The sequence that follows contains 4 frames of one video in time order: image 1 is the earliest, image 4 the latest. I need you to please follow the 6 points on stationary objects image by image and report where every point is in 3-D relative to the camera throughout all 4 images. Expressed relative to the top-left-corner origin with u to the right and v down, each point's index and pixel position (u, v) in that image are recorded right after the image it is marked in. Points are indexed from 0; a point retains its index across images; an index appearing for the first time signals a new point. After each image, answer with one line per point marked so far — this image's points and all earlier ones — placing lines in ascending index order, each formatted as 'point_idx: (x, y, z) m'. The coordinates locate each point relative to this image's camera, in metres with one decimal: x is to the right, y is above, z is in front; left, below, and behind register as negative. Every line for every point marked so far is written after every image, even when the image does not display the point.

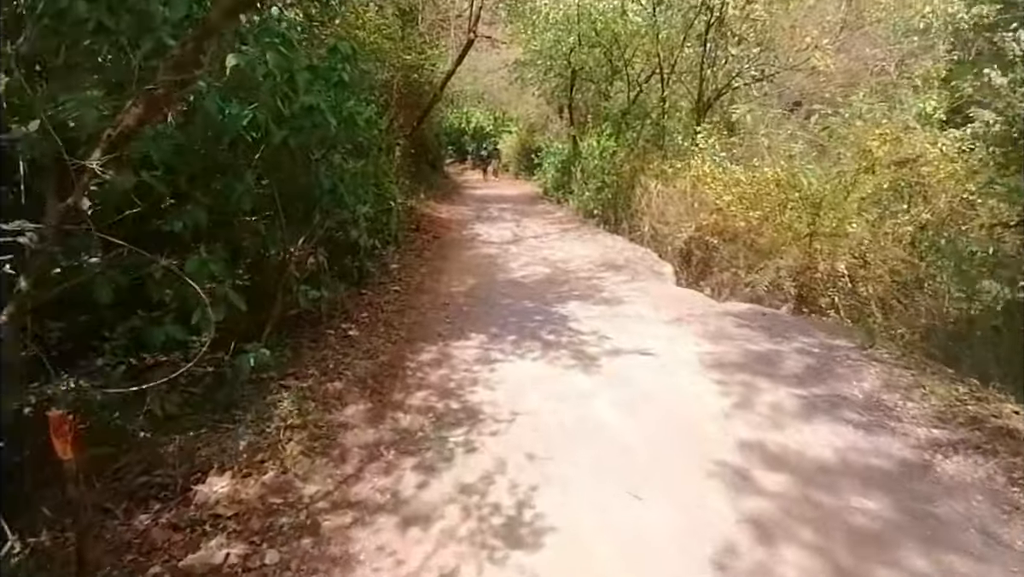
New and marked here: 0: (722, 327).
0: (+1.4, -0.3, +6.6) m
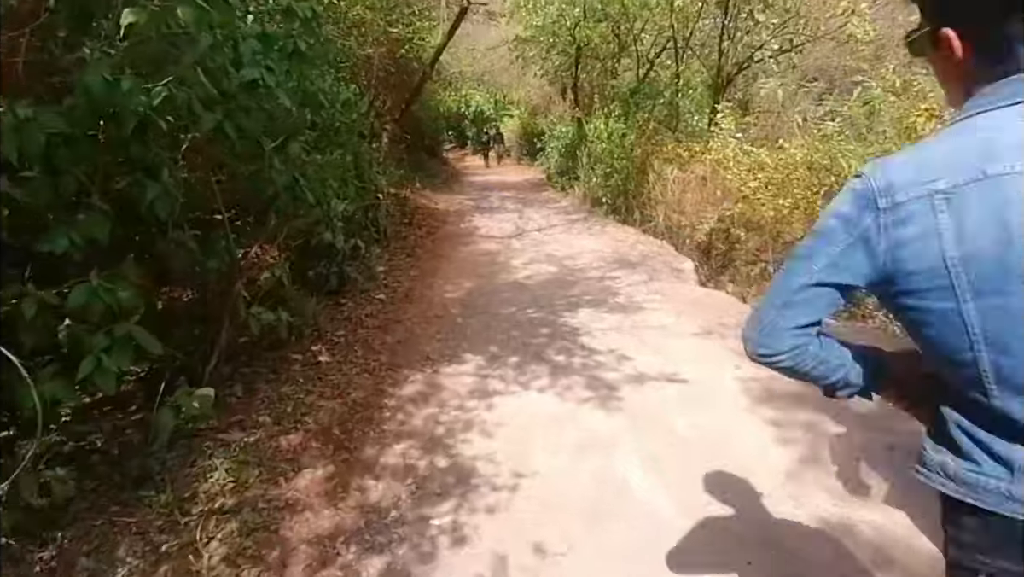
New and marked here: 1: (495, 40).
0: (+1.4, -0.3, +5.6) m
1: (-0.3, +4.7, +18.8) m
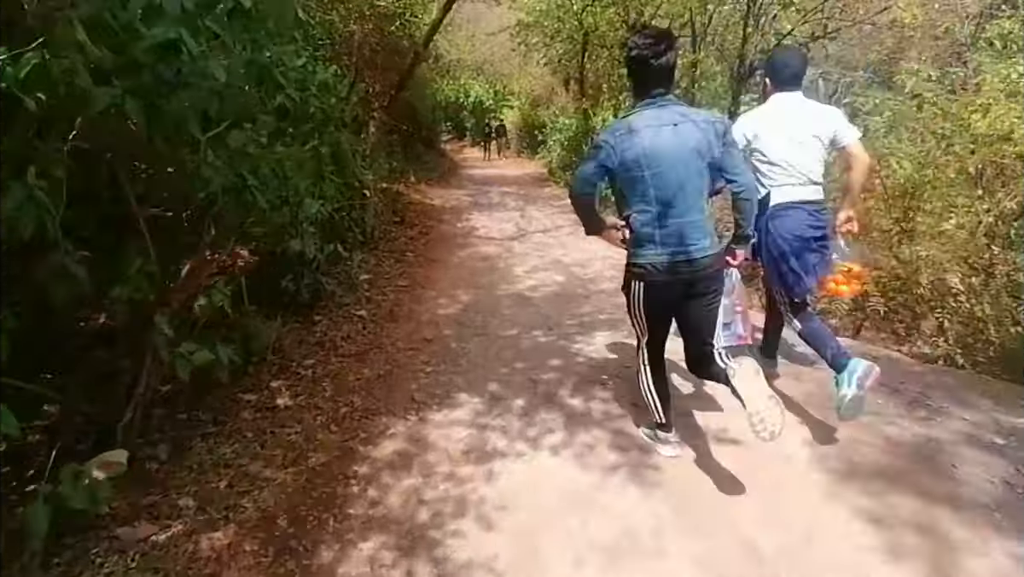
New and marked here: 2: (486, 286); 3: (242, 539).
0: (+1.4, -0.4, +4.6) m
1: (-0.3, +4.7, +17.7) m
2: (-0.2, 0.0, +7.2) m
3: (-0.8, -0.7, +2.8) m
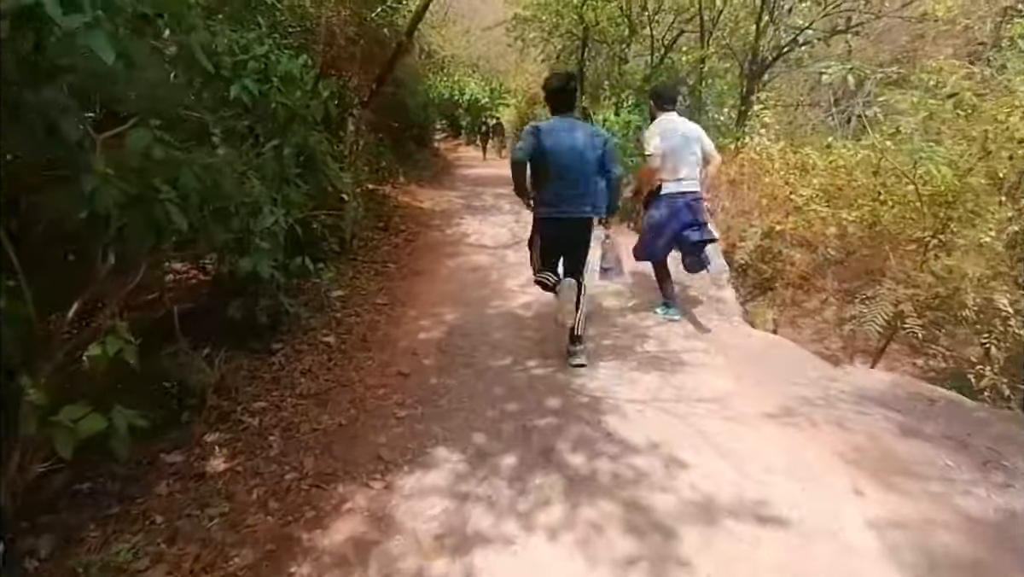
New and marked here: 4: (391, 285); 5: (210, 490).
0: (+1.4, -0.6, +3.8) m
1: (-0.4, +4.6, +16.9) m
2: (-0.2, -0.1, +6.4) m
3: (-0.8, -0.8, +2.1) m
4: (-0.8, 0.0, +6.7) m
5: (-0.9, -0.6, +3.2) m
